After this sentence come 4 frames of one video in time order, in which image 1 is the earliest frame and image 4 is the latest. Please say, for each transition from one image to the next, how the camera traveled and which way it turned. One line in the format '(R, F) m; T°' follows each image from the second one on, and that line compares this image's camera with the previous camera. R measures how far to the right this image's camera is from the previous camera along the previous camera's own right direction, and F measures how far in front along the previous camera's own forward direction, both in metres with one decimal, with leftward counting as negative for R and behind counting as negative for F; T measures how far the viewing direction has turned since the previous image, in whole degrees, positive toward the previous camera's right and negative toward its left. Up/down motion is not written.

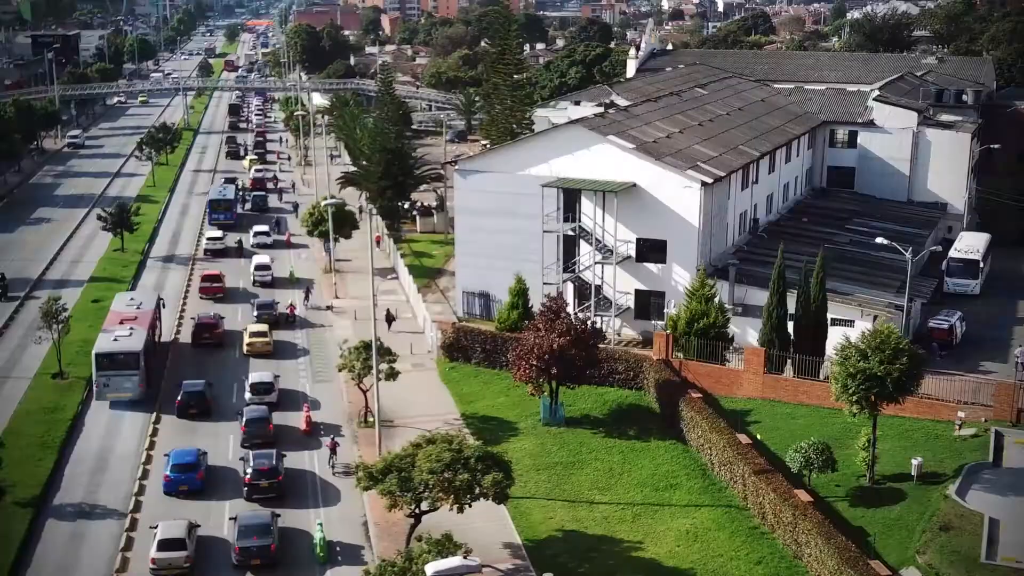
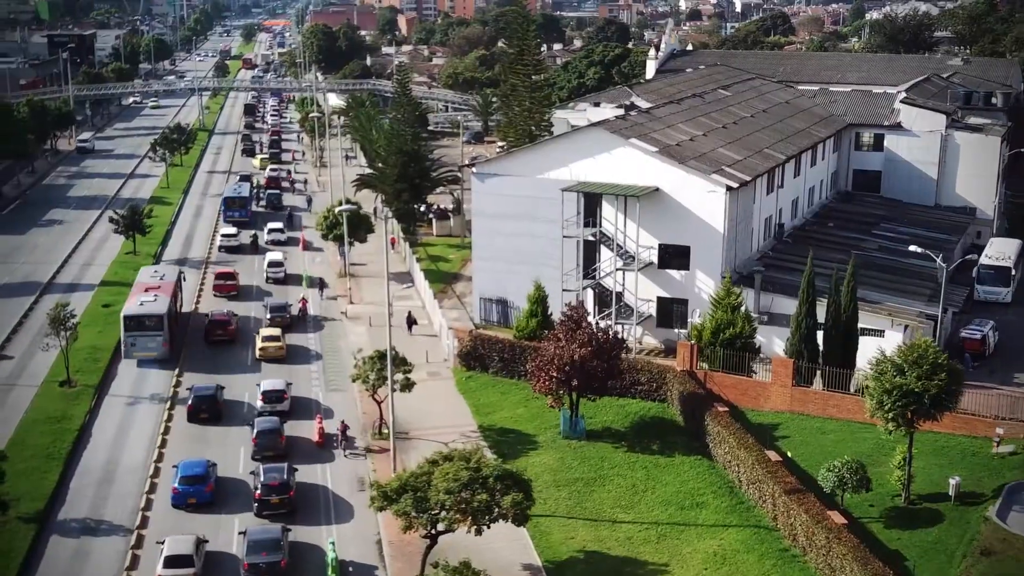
(-0.2, +1.4) m; -1°
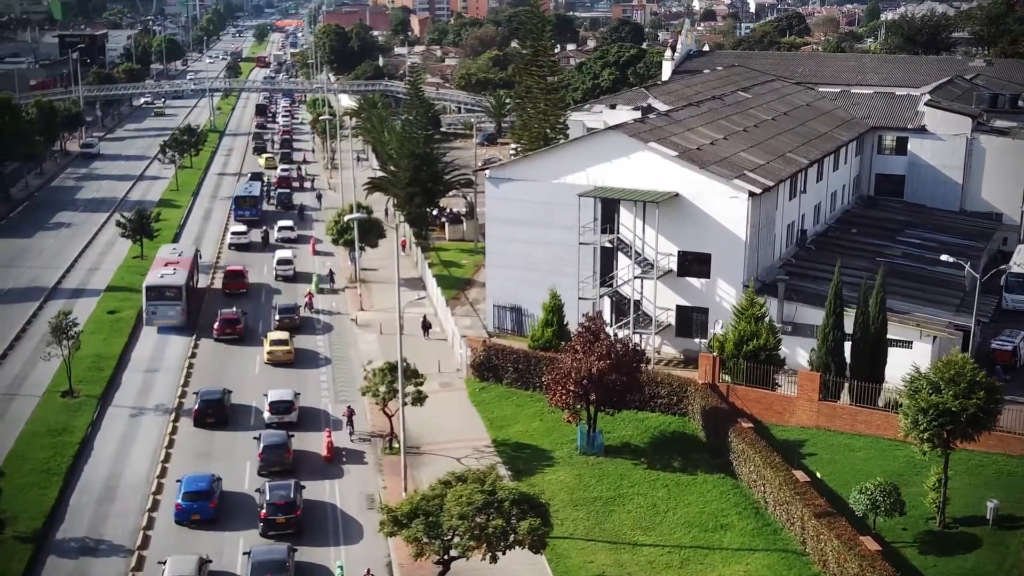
(-0.2, +1.5) m; -1°
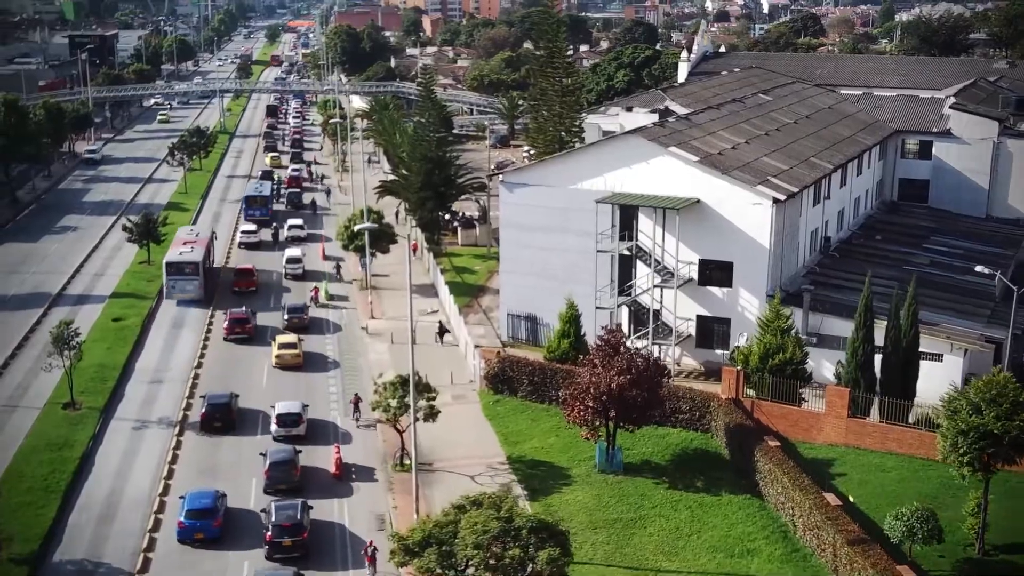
(-0.2, +1.6) m; -1°
